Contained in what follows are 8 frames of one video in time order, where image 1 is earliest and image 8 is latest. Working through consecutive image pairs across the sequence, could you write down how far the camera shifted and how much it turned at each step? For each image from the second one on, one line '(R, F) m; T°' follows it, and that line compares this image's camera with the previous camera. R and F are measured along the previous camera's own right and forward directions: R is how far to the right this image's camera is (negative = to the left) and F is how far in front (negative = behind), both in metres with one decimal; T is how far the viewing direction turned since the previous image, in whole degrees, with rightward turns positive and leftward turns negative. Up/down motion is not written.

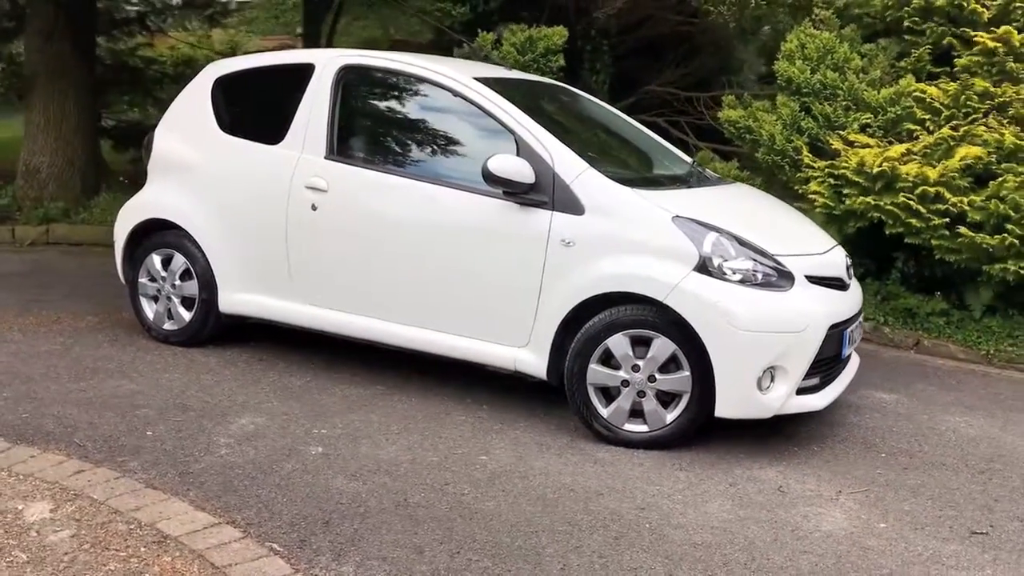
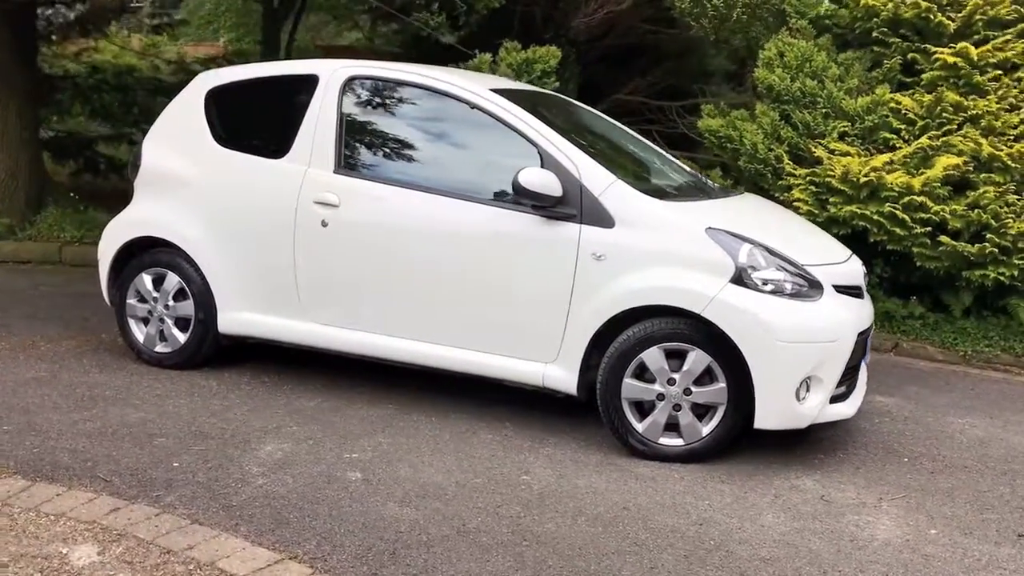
(-0.5, +0.1) m; +5°
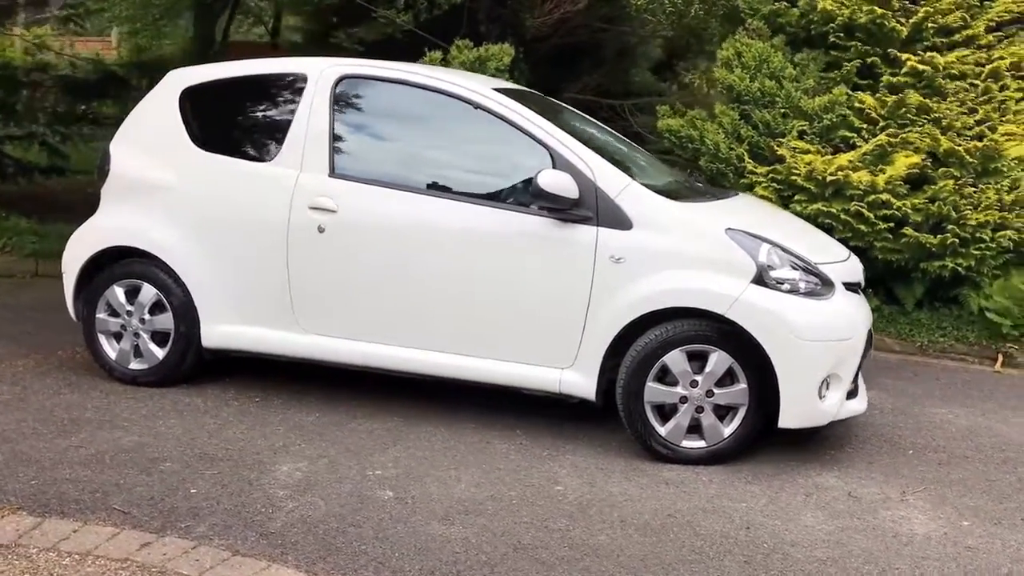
(-0.6, +0.2) m; +6°
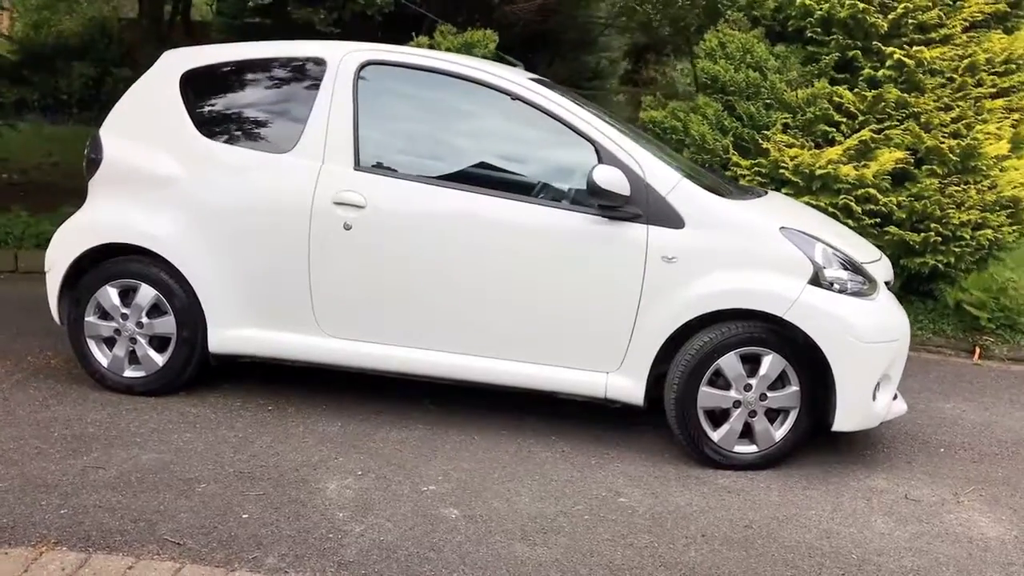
(-0.7, +0.3) m; +6°
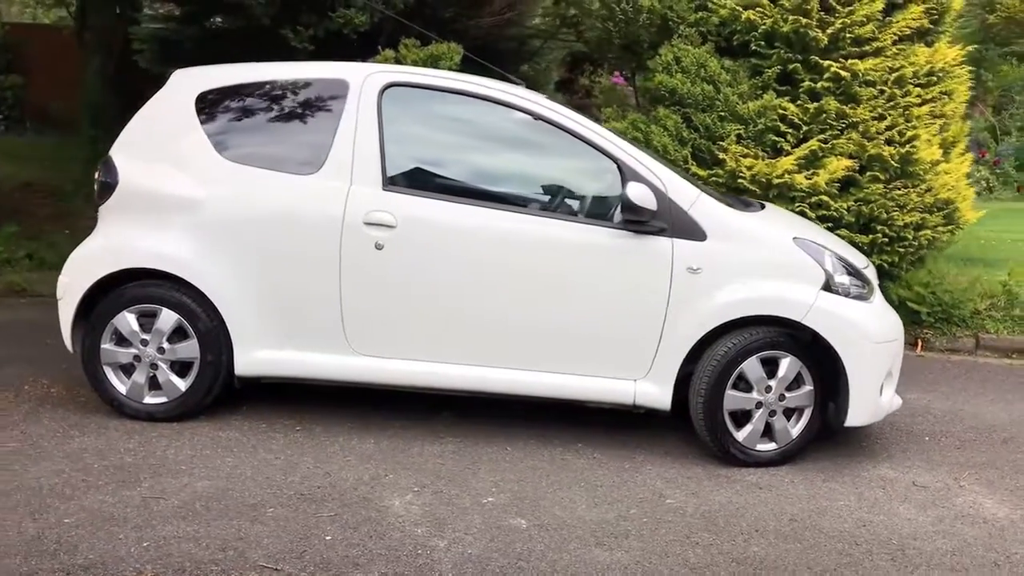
(-0.7, -0.1) m; +7°
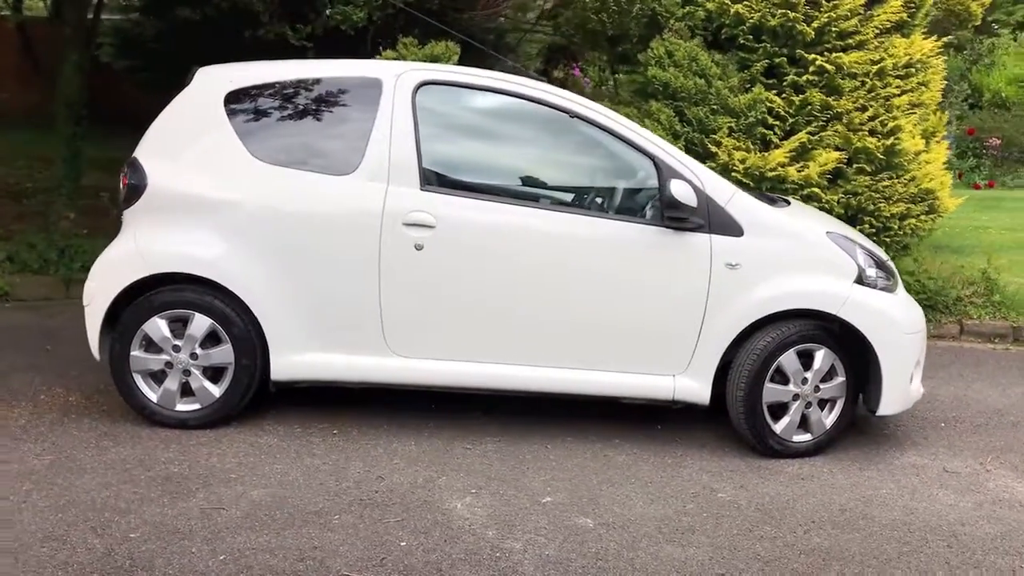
(-0.5, 0.0) m; +4°
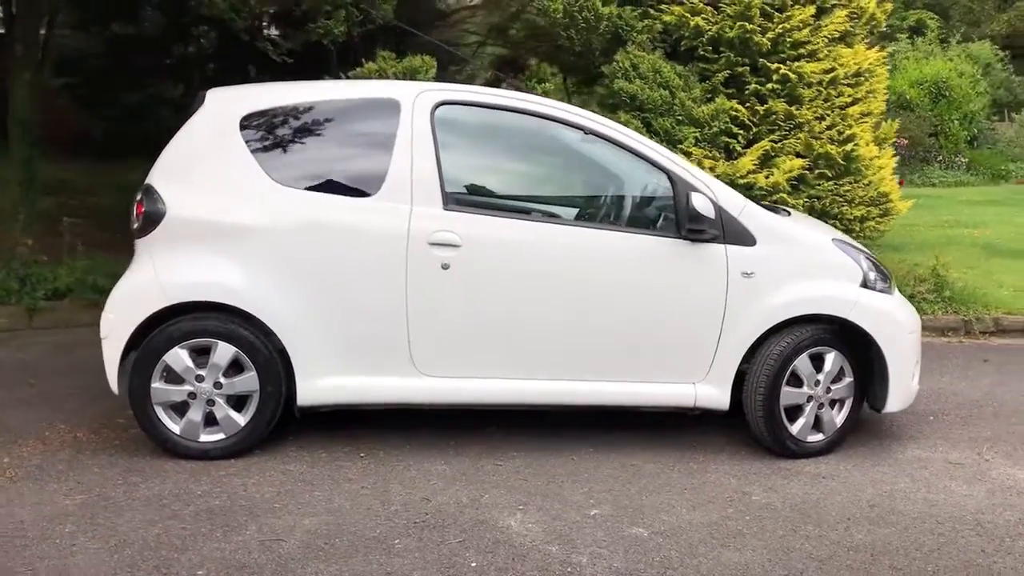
(-0.5, 0.0) m; +5°
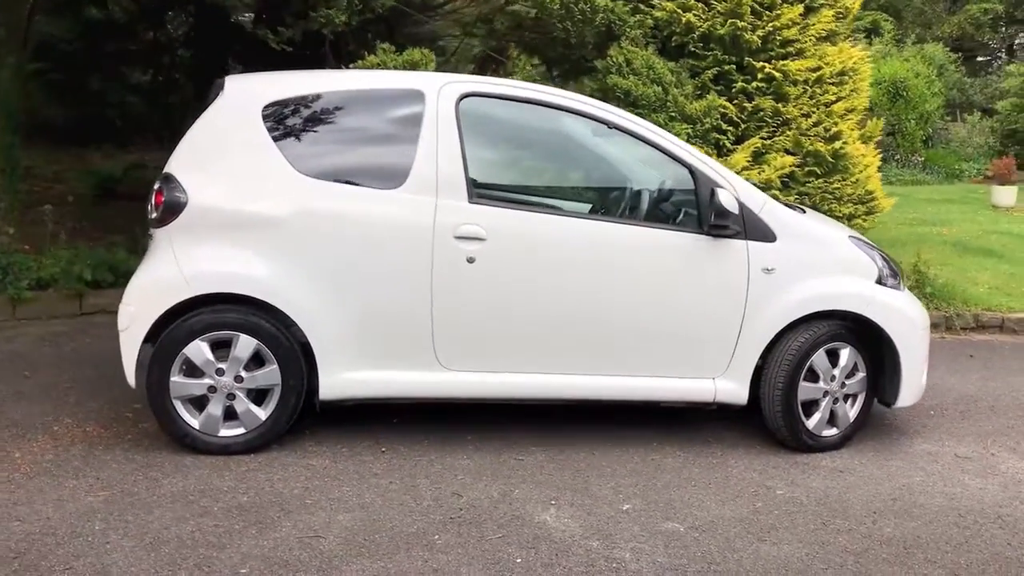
(-0.3, 0.0) m; +3°
